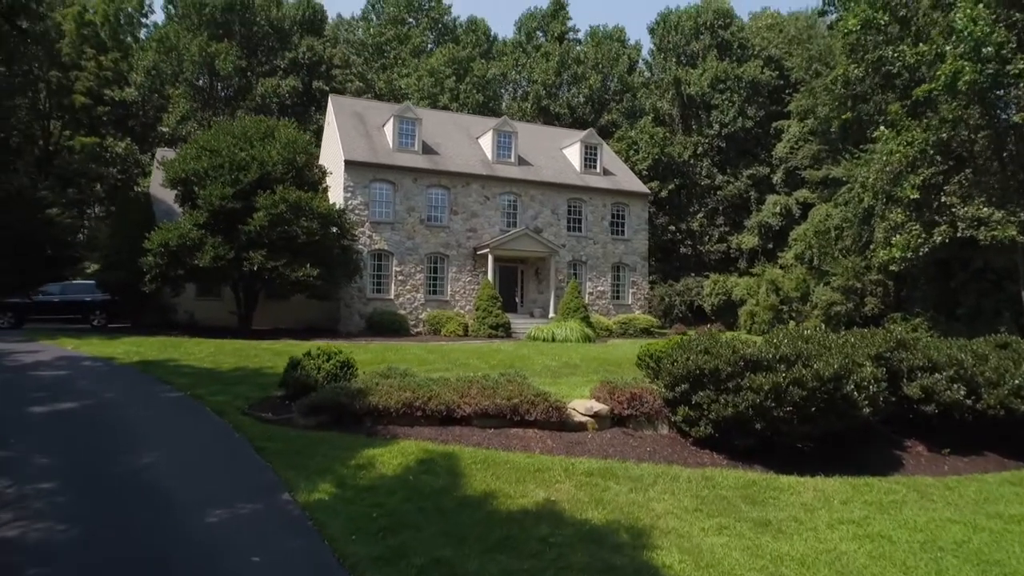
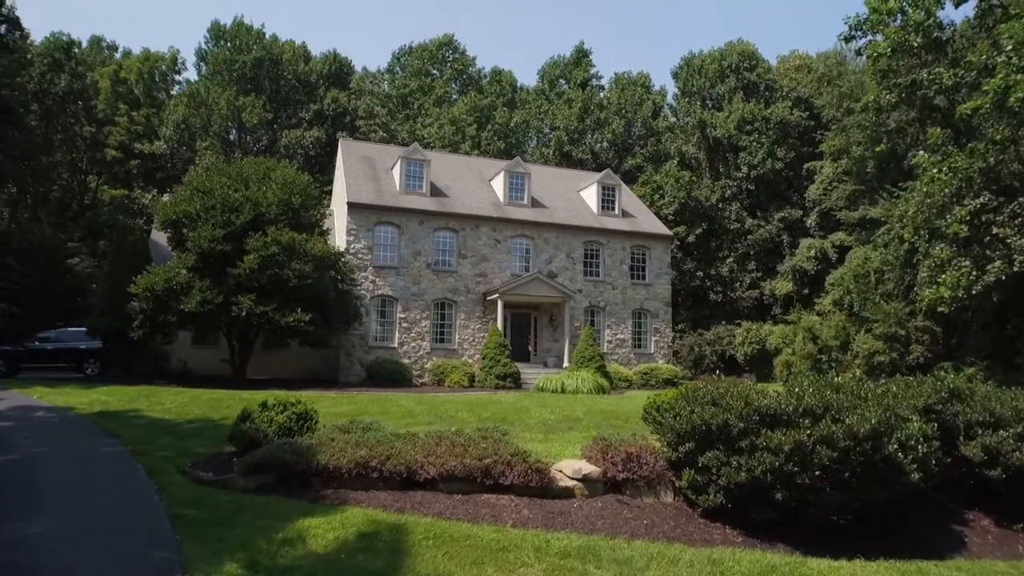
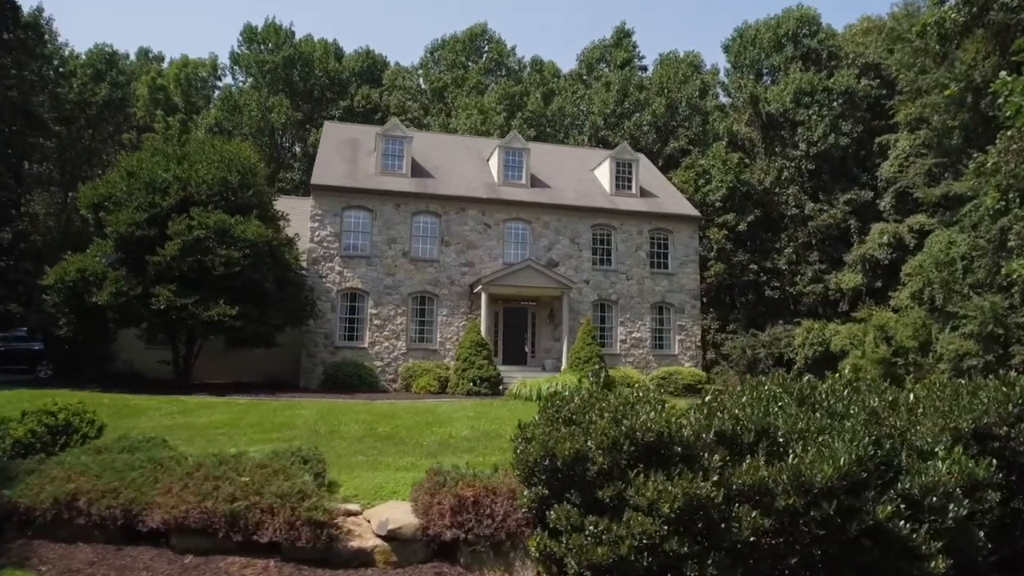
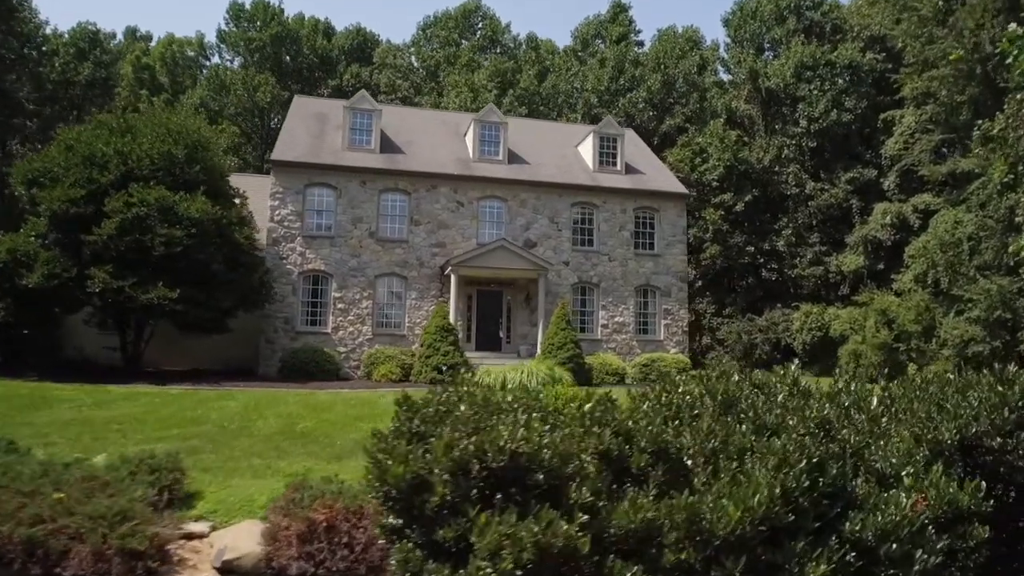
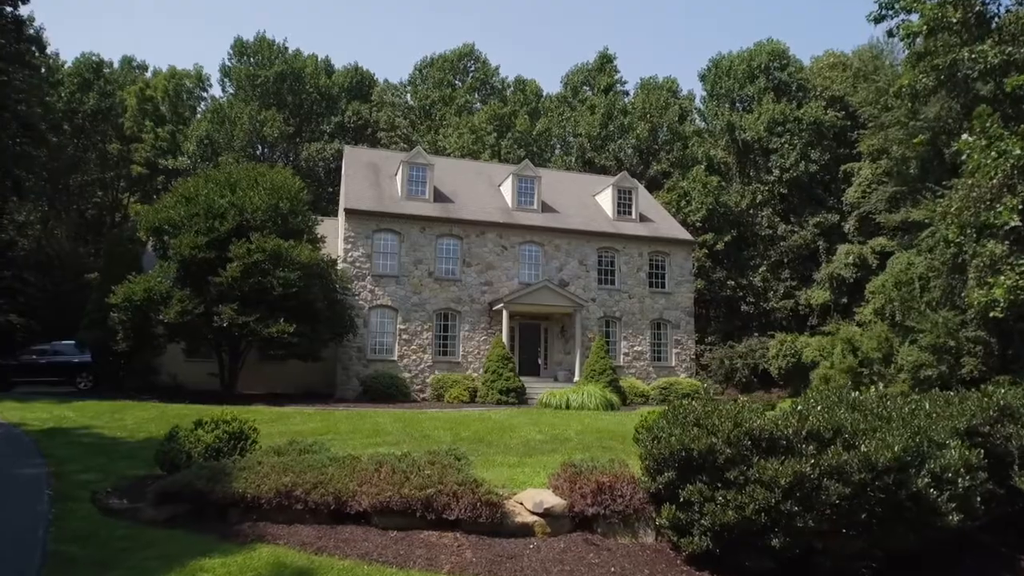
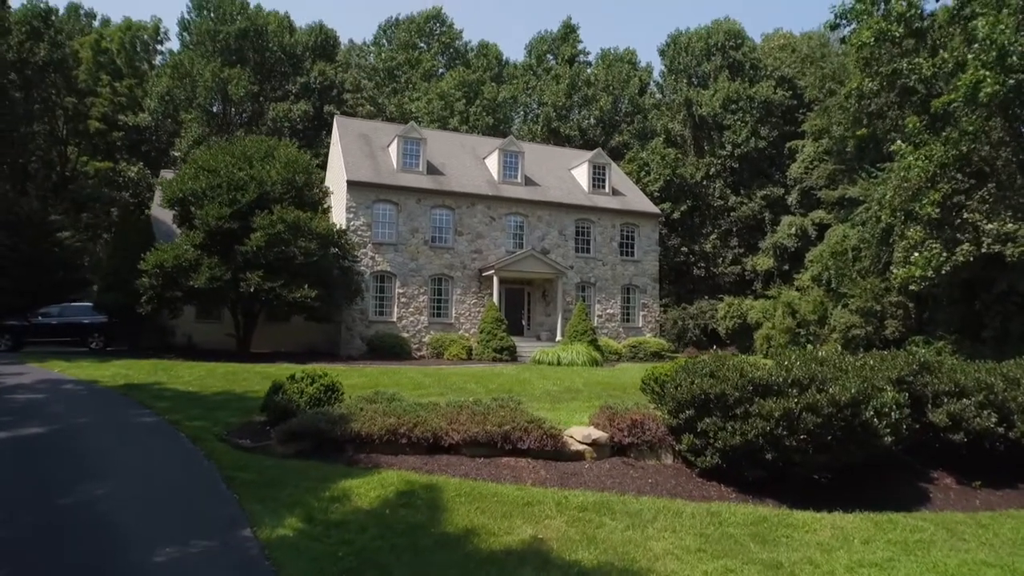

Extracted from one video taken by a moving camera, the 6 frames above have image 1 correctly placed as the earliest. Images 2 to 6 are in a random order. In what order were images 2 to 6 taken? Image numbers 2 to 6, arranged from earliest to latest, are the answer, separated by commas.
6, 2, 5, 3, 4
